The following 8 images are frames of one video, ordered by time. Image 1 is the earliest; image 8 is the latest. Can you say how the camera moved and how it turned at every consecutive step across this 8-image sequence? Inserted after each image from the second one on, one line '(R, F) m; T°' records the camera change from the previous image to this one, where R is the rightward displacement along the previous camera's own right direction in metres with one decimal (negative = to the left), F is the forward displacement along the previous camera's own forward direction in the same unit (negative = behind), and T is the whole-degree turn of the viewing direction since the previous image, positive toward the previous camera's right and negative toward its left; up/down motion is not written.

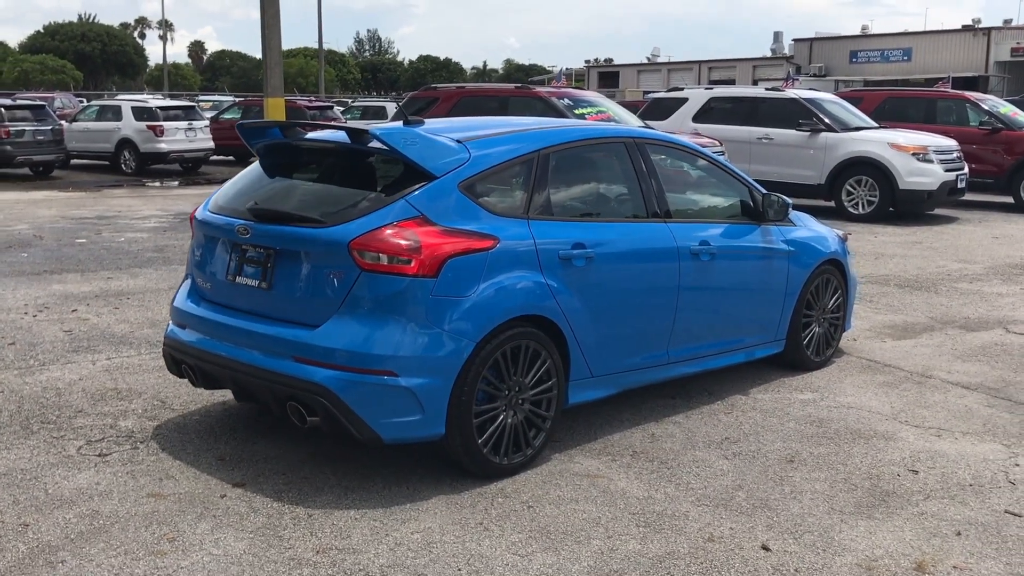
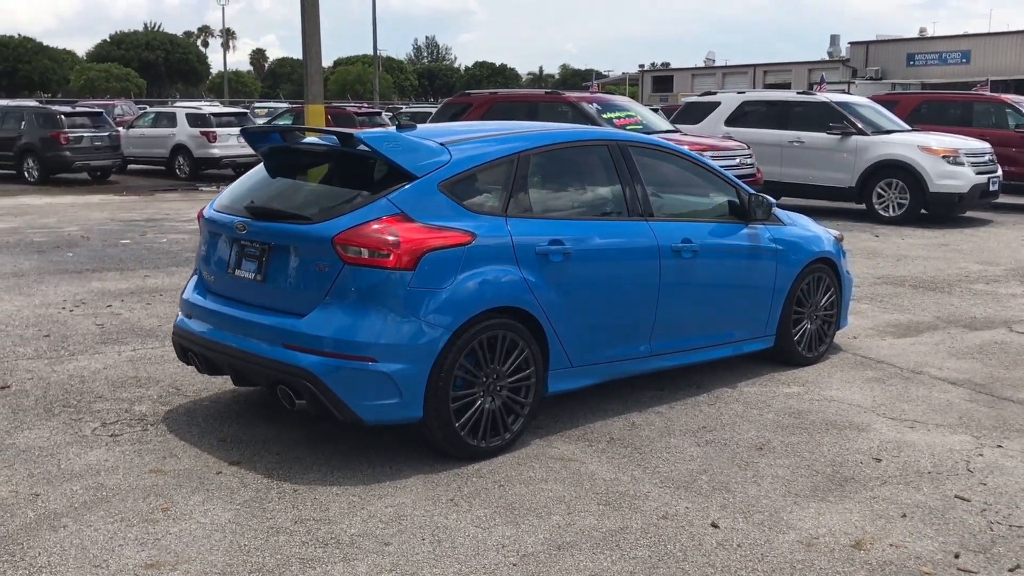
(+0.4, -0.3) m; -3°
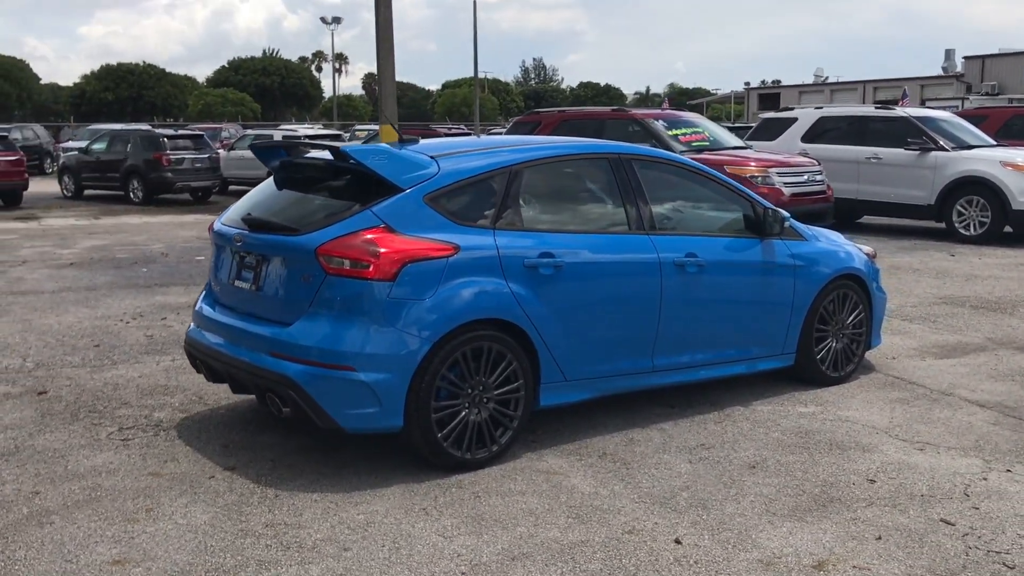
(+0.6, 0.0) m; -6°
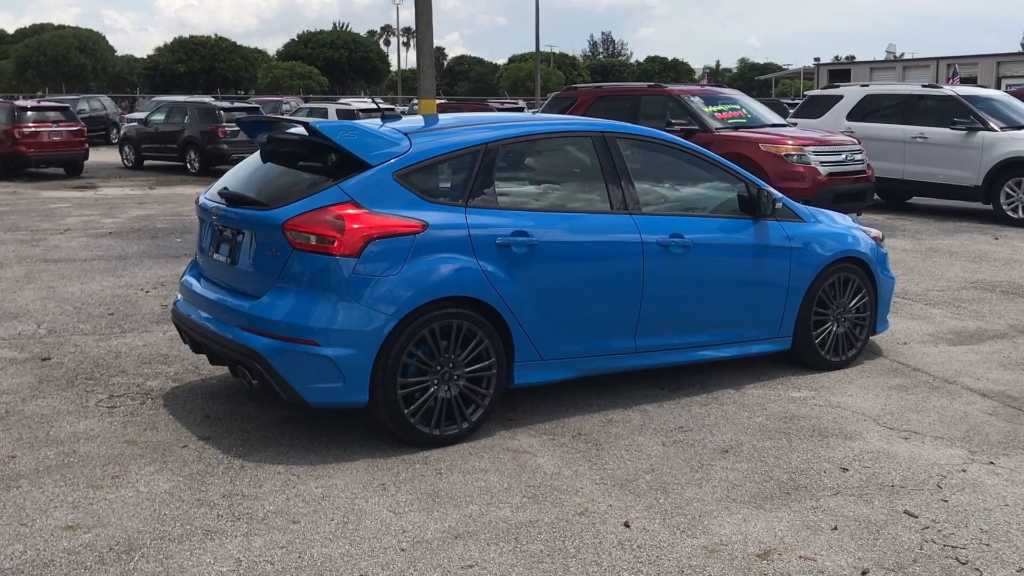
(+0.4, +0.1) m; -4°
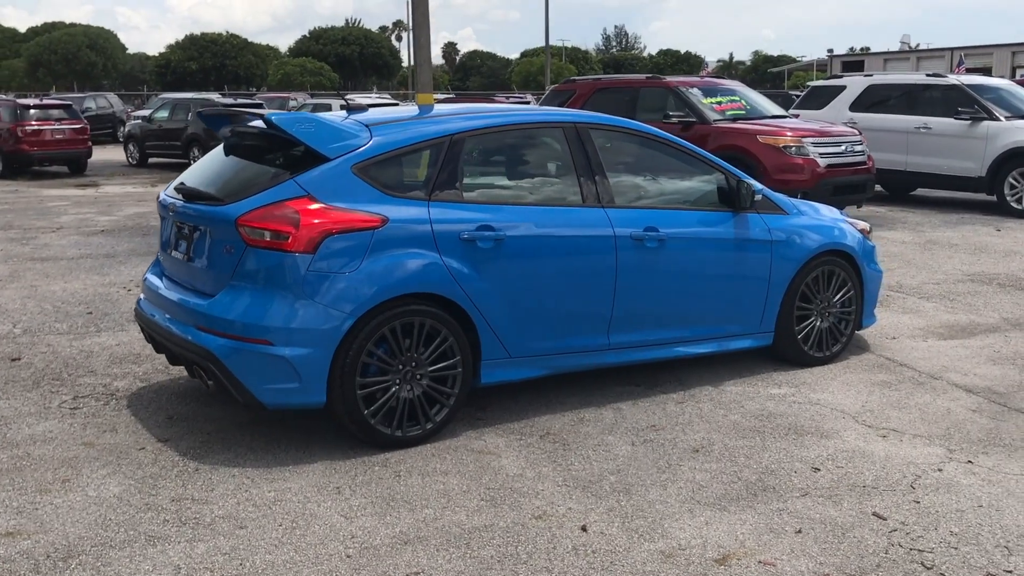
(+0.2, +0.1) m; -1°
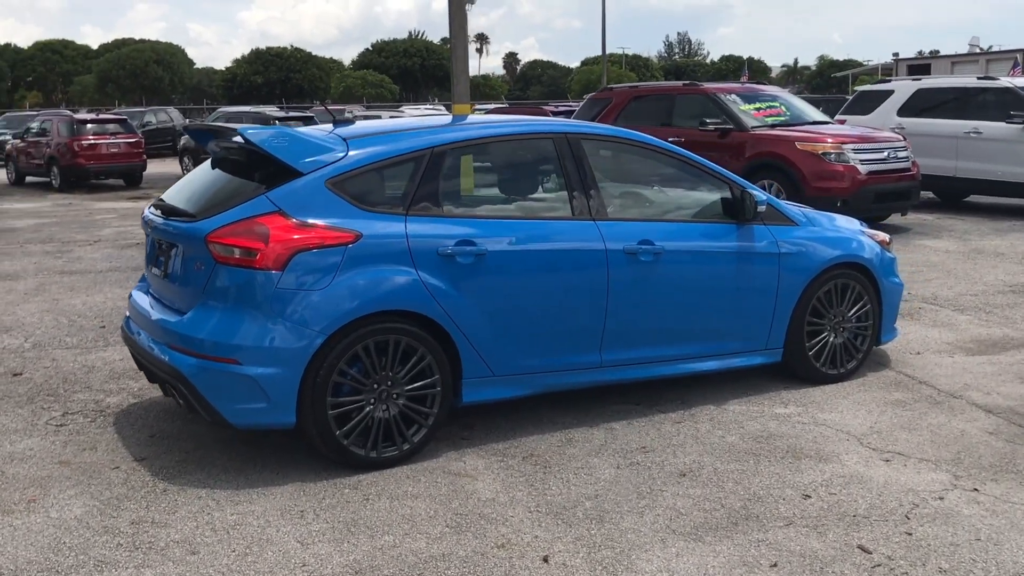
(+0.4, +0.2) m; -3°
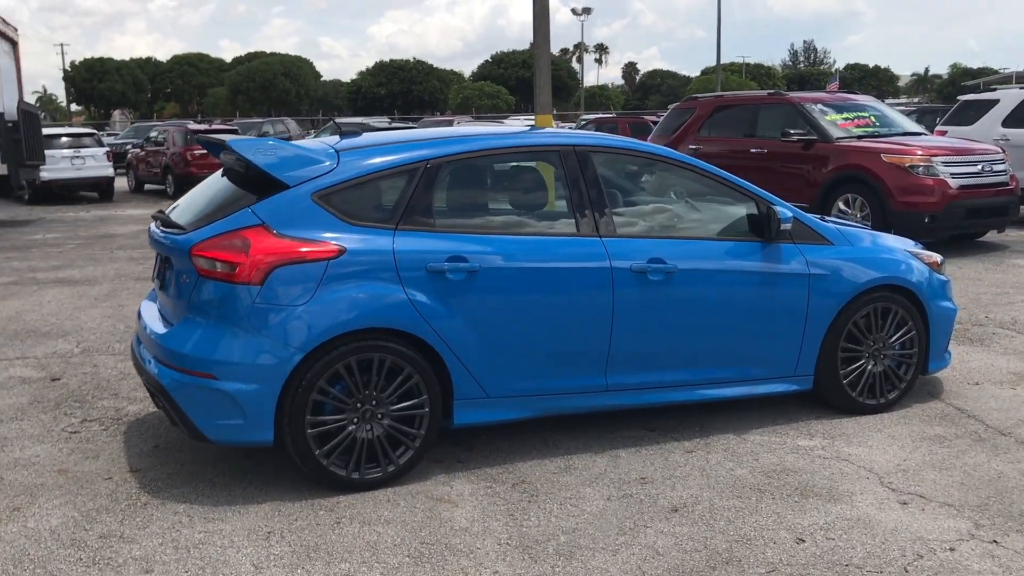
(+0.5, +0.2) m; -6°
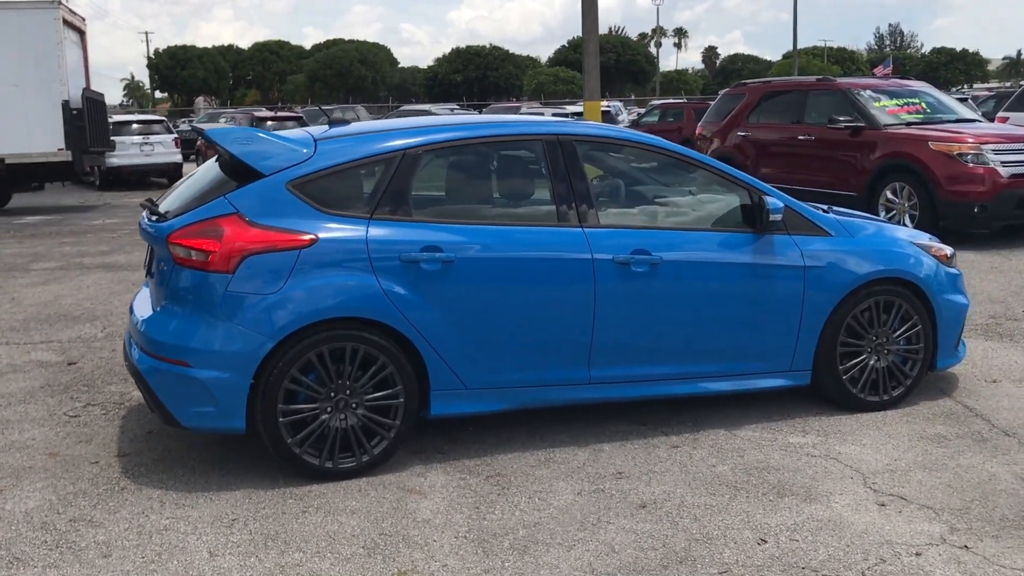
(+0.4, +0.1) m; -4°
